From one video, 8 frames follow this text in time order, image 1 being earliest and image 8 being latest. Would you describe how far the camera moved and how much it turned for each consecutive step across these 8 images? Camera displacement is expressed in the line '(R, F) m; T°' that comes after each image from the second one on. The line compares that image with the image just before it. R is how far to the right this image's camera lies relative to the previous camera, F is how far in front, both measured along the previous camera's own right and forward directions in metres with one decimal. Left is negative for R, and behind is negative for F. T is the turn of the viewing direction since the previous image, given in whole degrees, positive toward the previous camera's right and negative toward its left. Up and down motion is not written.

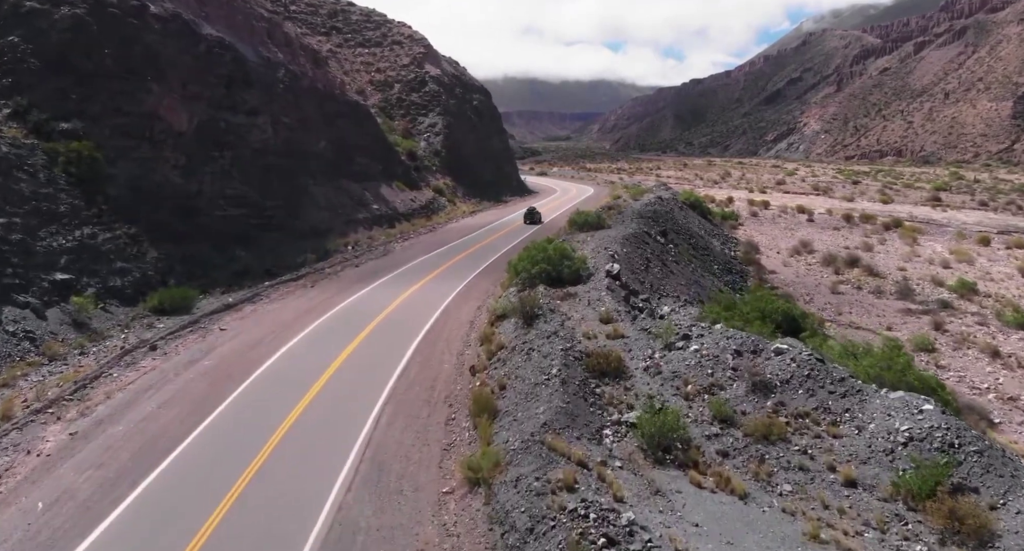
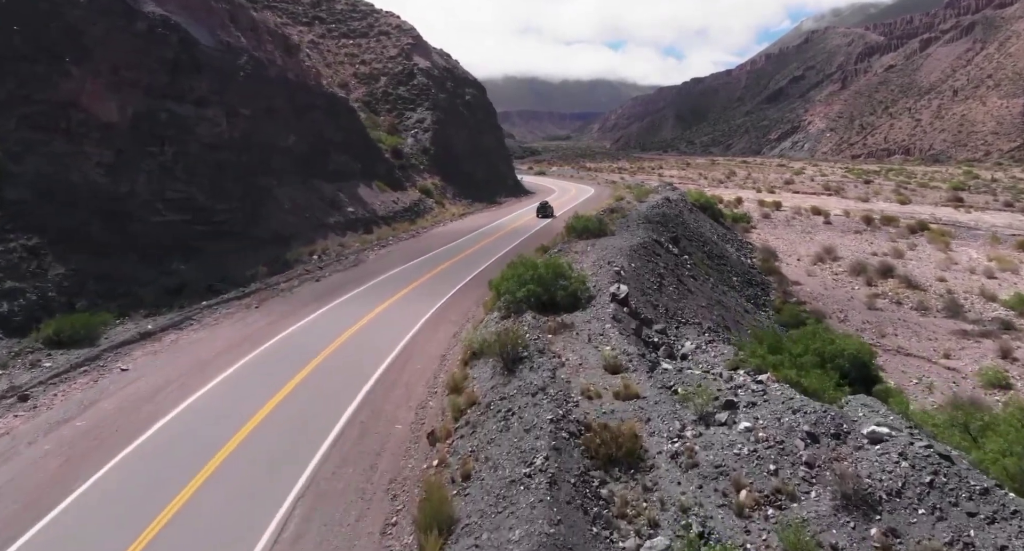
(+0.4, +3.1) m; 0°
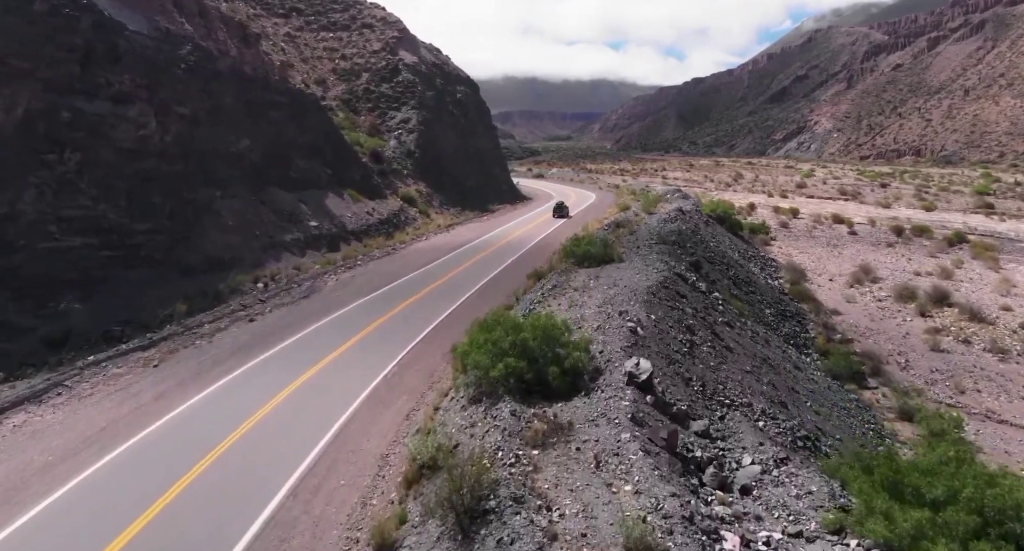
(+0.5, +3.8) m; 0°
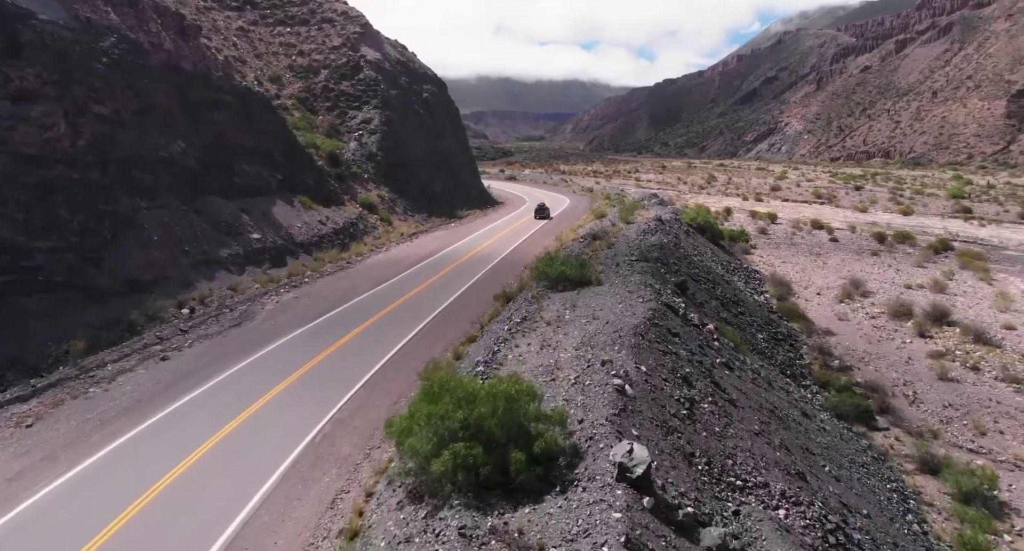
(+0.3, +2.1) m; +3°
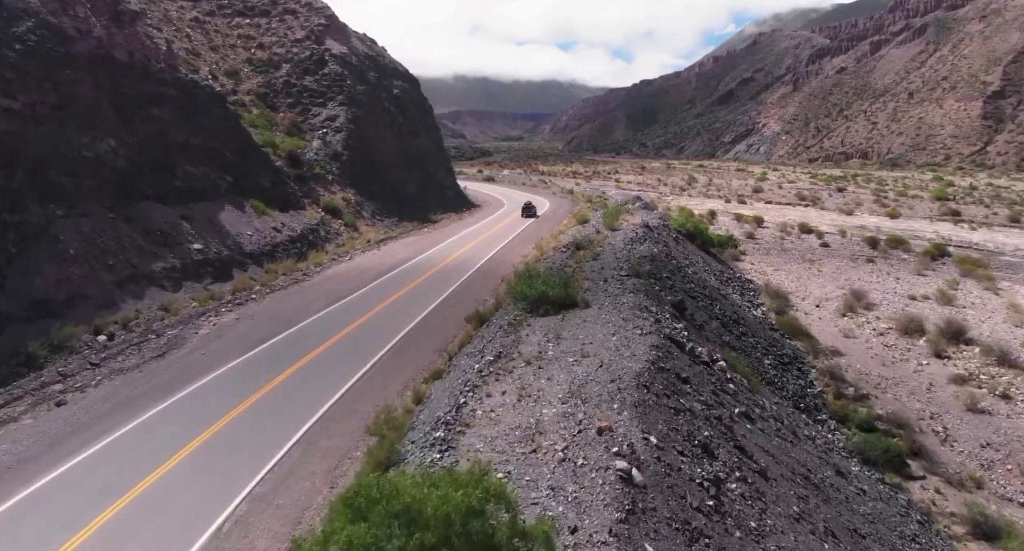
(+0.2, +2.1) m; +2°
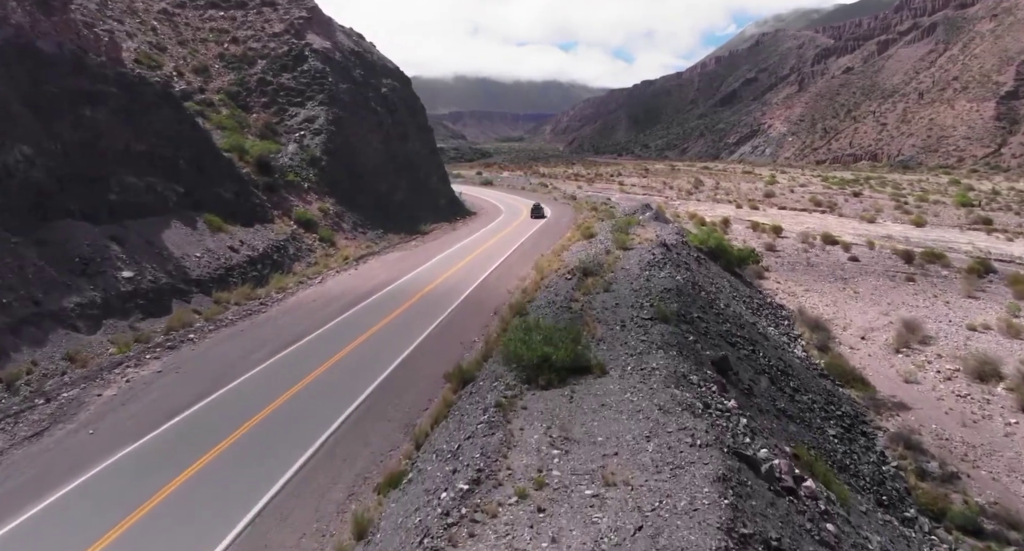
(+0.2, +3.2) m; 0°
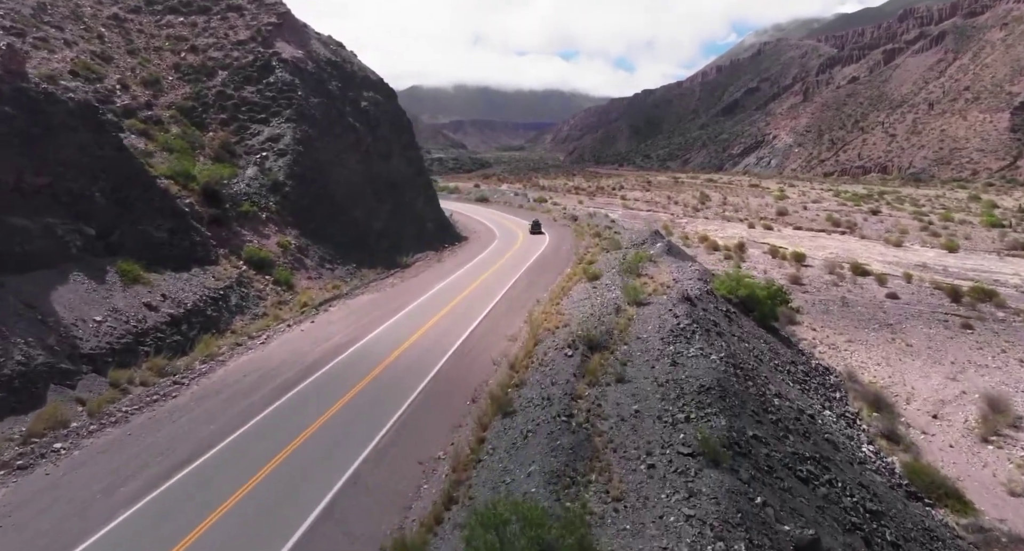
(+0.4, +3.8) m; 0°
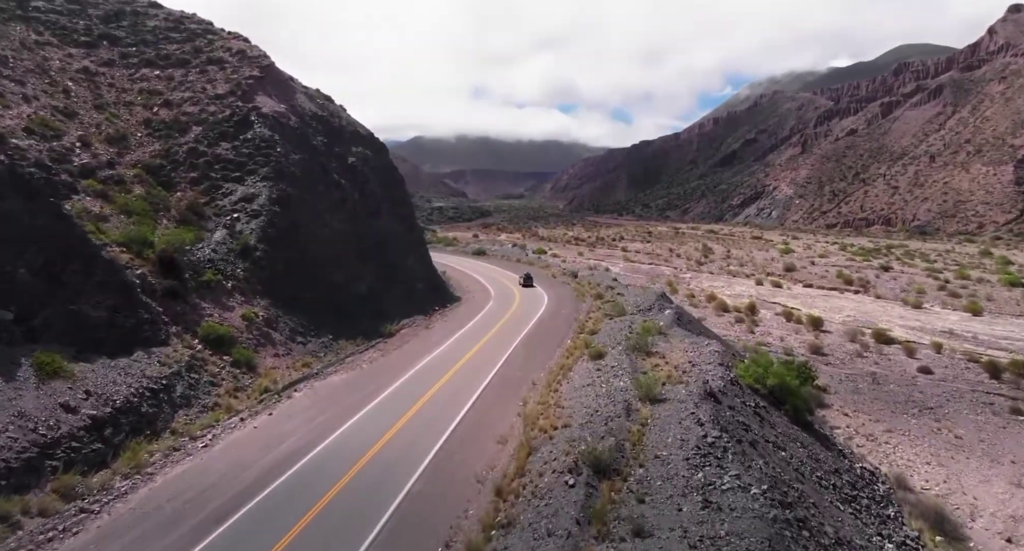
(+0.2, +2.3) m; 0°
